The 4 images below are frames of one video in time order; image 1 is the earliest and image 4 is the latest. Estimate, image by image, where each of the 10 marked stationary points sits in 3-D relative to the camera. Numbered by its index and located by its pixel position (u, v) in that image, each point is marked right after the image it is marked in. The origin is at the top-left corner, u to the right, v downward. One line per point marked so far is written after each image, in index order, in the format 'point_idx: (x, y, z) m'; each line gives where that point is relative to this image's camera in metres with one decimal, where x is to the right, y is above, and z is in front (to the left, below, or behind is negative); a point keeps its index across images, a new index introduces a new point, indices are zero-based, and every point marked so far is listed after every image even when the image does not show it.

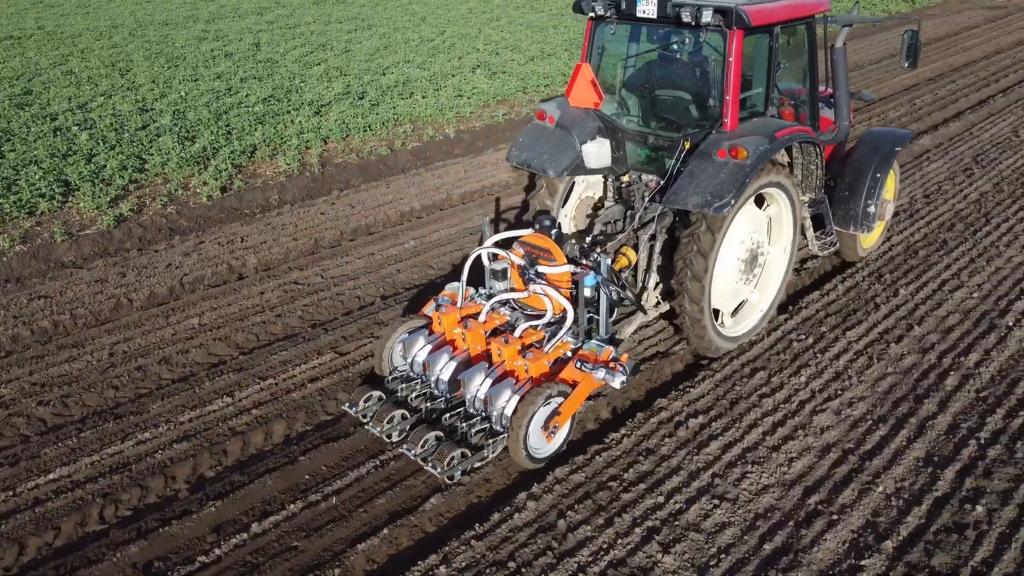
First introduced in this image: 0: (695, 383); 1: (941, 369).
0: (+1.0, -0.5, +4.4) m
1: (+2.4, -0.5, +4.5) m
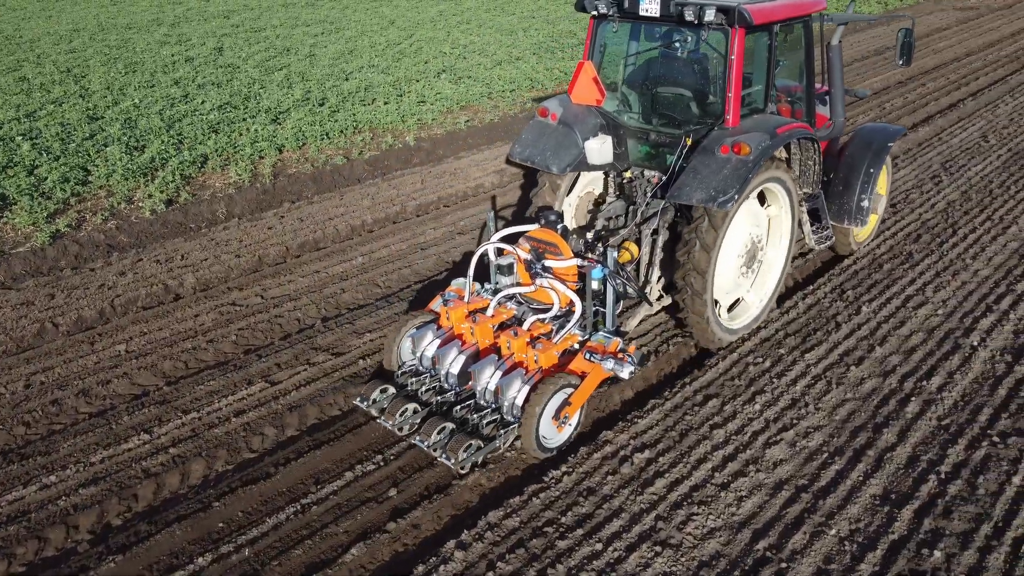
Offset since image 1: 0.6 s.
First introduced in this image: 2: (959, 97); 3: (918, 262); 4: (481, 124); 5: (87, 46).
0: (+0.7, -0.6, +4.1) m
1: (+2.1, -0.6, +4.3) m
2: (+5.8, +2.5, +10.4) m
3: (+2.9, +0.2, +5.8) m
4: (-0.4, +2.0, +10.0) m
5: (-8.4, +4.8, +16.0) m
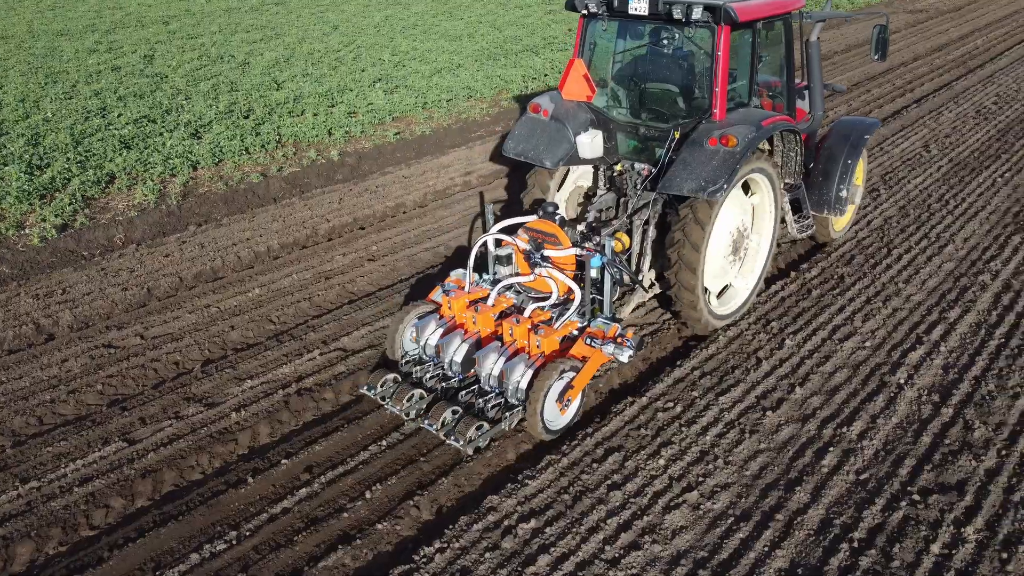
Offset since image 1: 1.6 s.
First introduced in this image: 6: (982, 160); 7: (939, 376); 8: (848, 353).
0: (+0.1, -0.9, +3.7) m
1: (+1.5, -0.8, +3.9) m
2: (+5.0, +2.3, +10.2) m
3: (+2.3, 0.0, +5.5) m
4: (-1.2, +1.8, +9.5) m
5: (-9.5, +4.4, +15.2) m
6: (+4.7, +1.3, +8.0) m
7: (+2.3, -0.5, +4.4) m
8: (+2.0, -0.4, +4.7) m
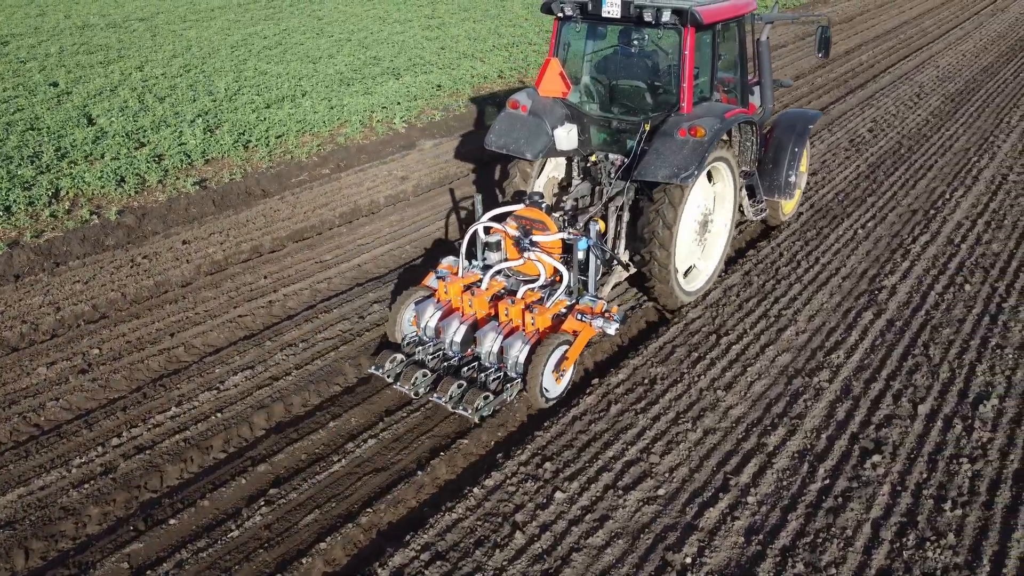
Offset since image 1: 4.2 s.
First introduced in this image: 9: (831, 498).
0: (-1.2, -1.5, +2.5) m
1: (+0.1, -1.4, +2.8) m
2: (+3.1, +1.8, +9.3) m
3: (+0.8, -0.6, +4.4) m
4: (-3.0, +1.0, +8.2) m
5: (-11.8, +3.4, +13.3) m
6: (+2.9, +0.7, +7.1) m
7: (+0.9, -1.1, +3.3) m
8: (+0.5, -1.0, +3.6) m
9: (+1.4, -0.9, +3.6) m
